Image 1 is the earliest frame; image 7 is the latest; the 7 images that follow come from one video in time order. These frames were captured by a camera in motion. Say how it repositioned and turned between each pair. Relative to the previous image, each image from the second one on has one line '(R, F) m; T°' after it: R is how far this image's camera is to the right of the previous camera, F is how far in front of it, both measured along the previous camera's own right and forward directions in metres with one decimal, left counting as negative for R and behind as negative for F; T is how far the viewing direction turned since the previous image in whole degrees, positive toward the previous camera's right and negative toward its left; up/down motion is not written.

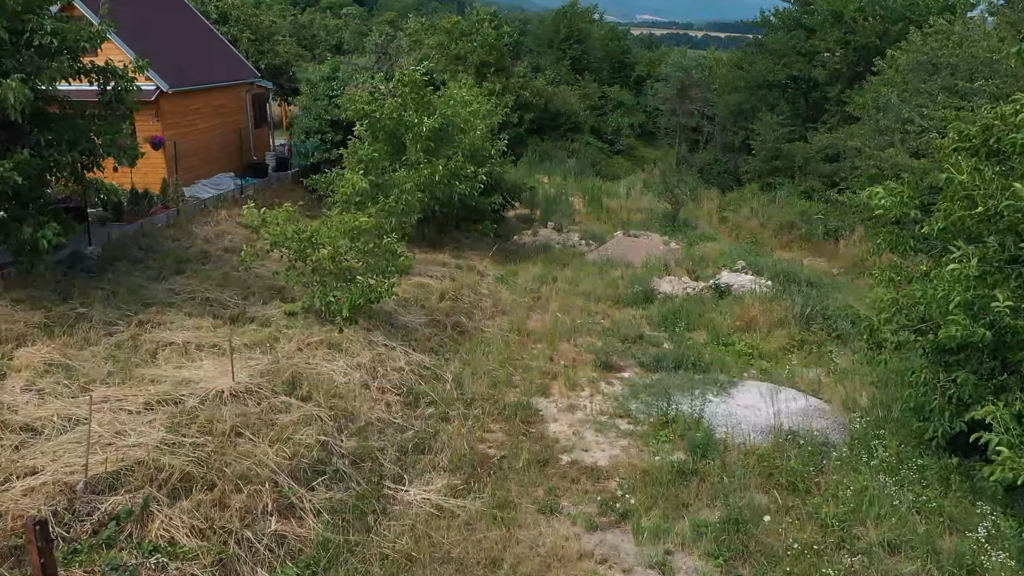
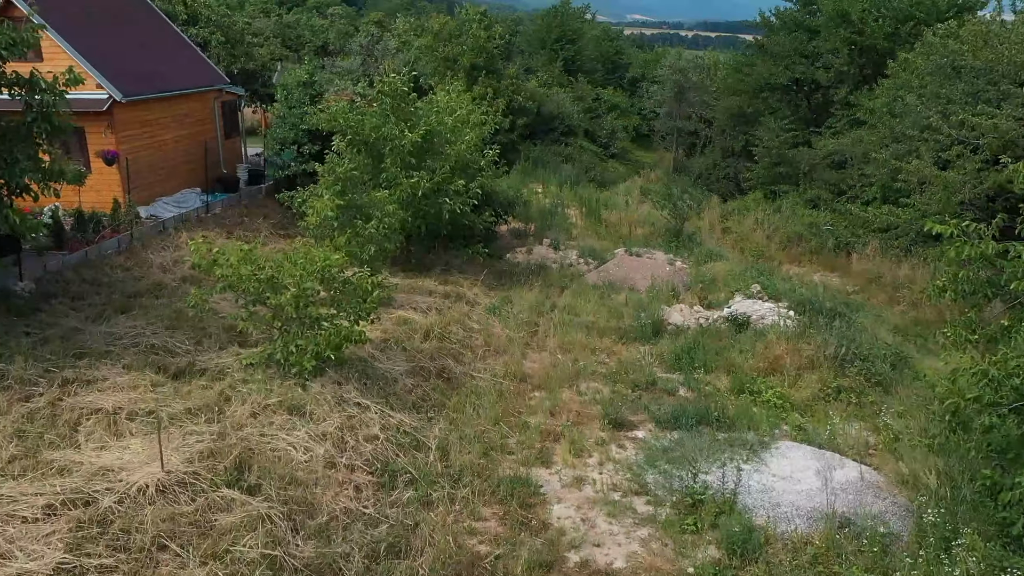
(0.0, +0.9) m; +1°
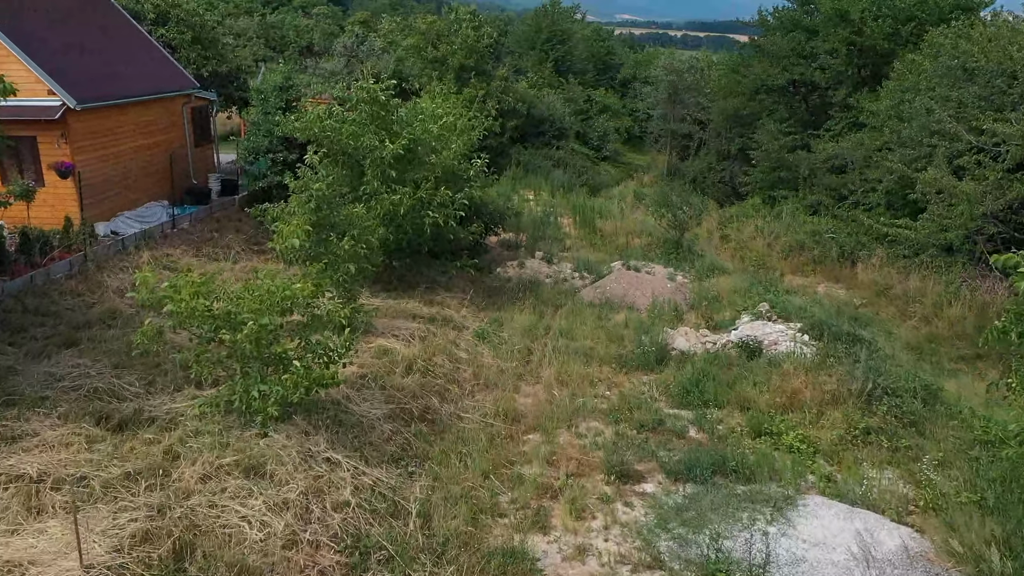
(0.0, +0.7) m; +1°
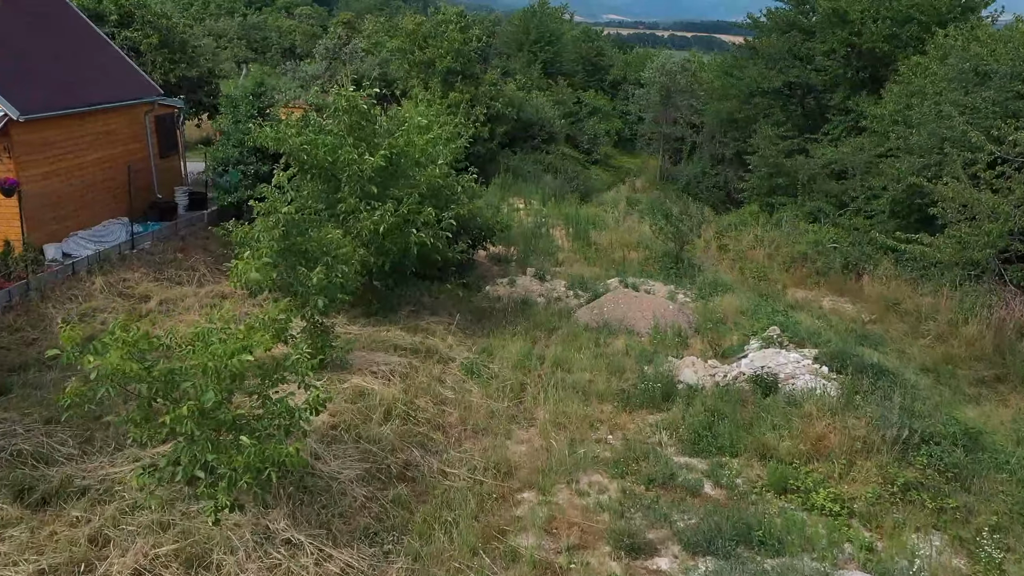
(0.0, +0.7) m; +1°
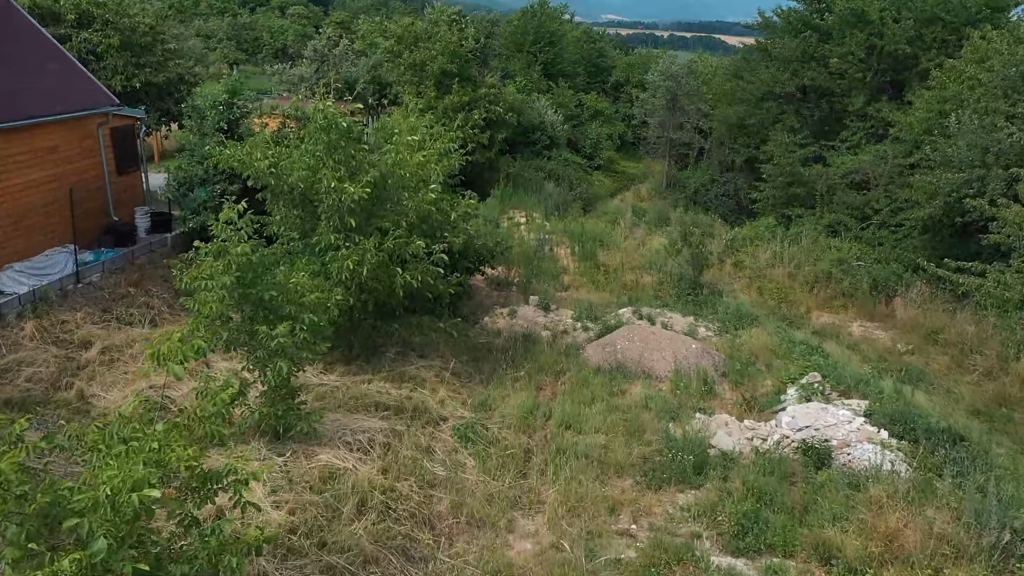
(0.0, +1.1) m; 0°
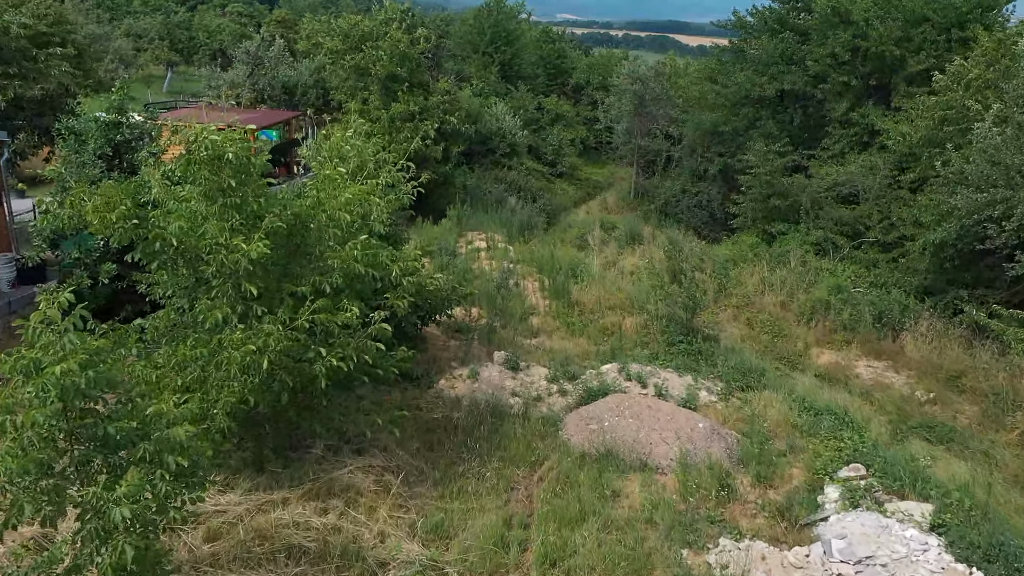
(0.0, +1.7) m; +3°
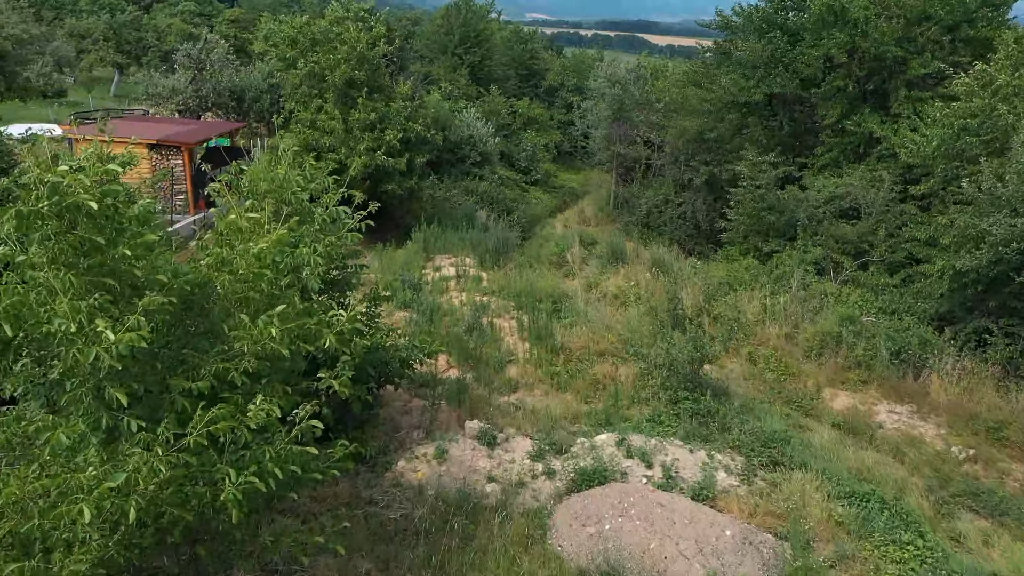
(0.0, +1.4) m; +2°
